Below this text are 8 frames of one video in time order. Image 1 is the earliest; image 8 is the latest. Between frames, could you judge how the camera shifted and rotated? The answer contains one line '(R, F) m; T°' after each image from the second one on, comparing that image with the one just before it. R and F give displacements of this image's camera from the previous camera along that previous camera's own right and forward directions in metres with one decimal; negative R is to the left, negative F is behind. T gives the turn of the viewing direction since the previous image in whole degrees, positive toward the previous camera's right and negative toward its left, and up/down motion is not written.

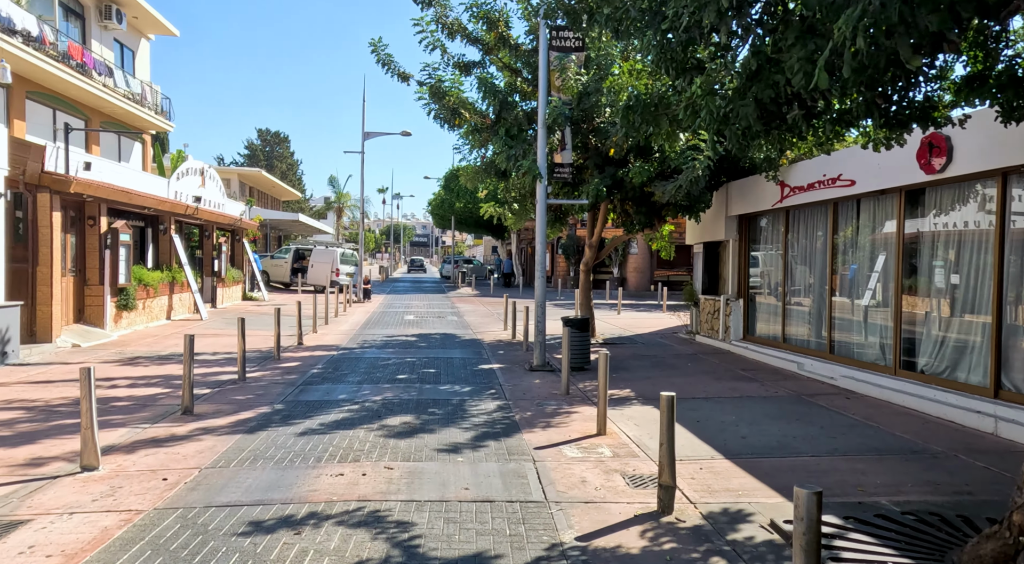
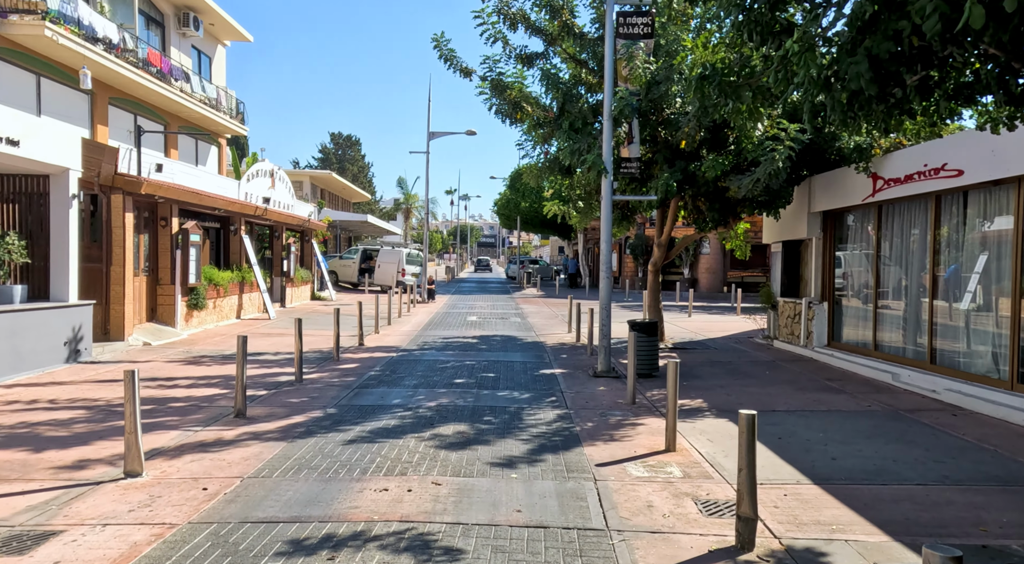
(+0.1, +0.5) m; -5°
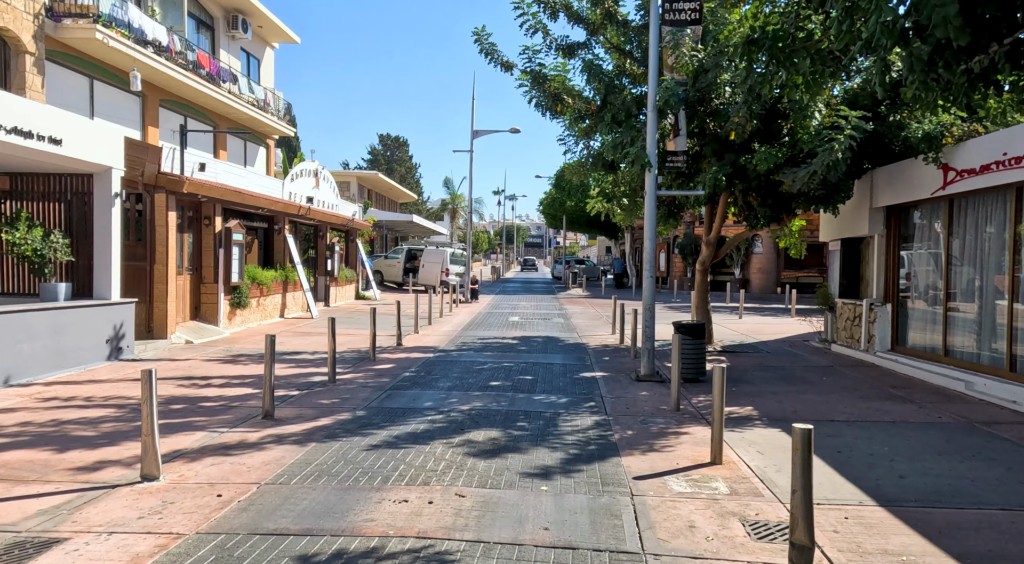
(+0.1, +0.4) m; -4°
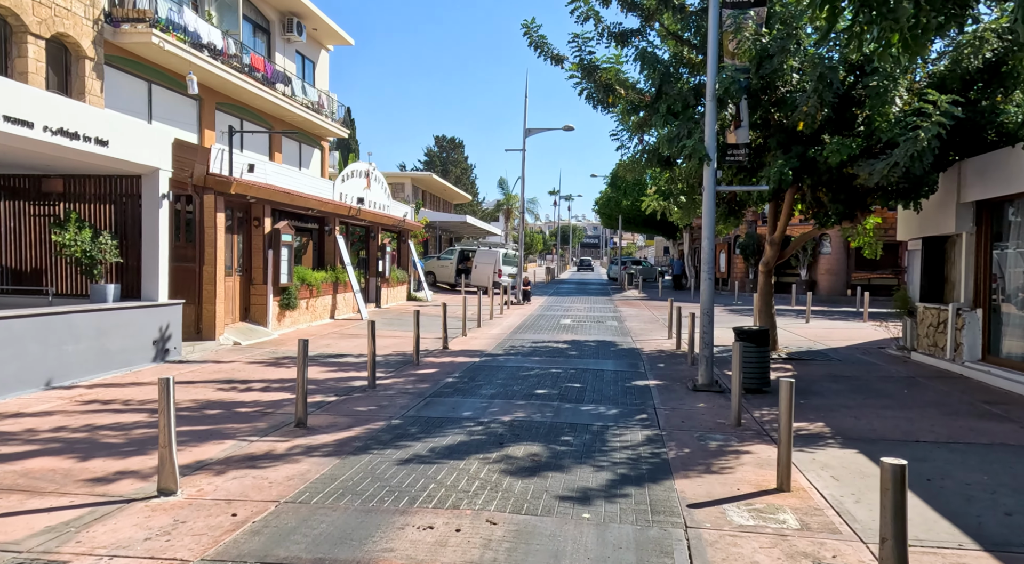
(+0.1, +0.6) m; -4°
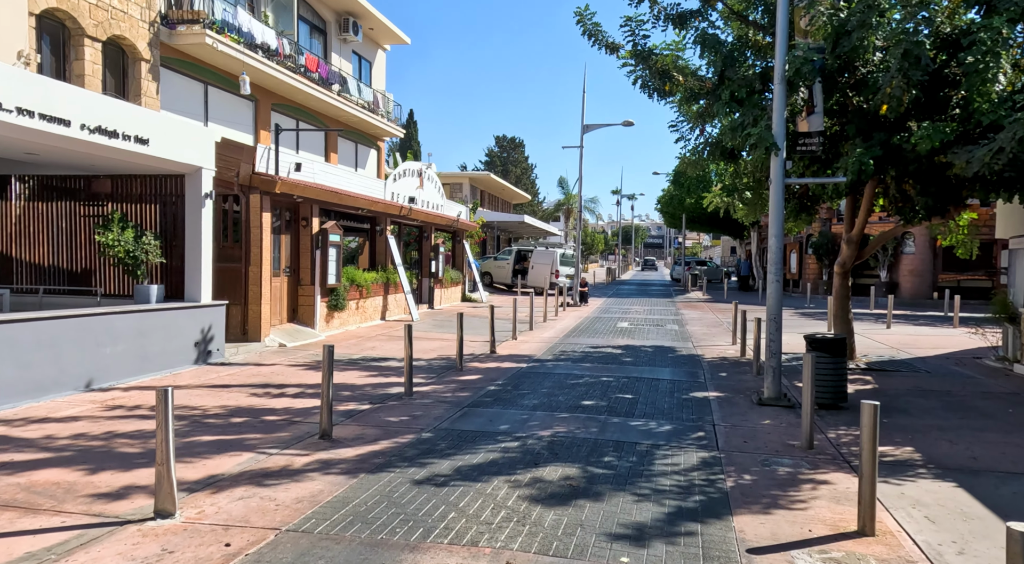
(+0.2, +0.7) m; -5°
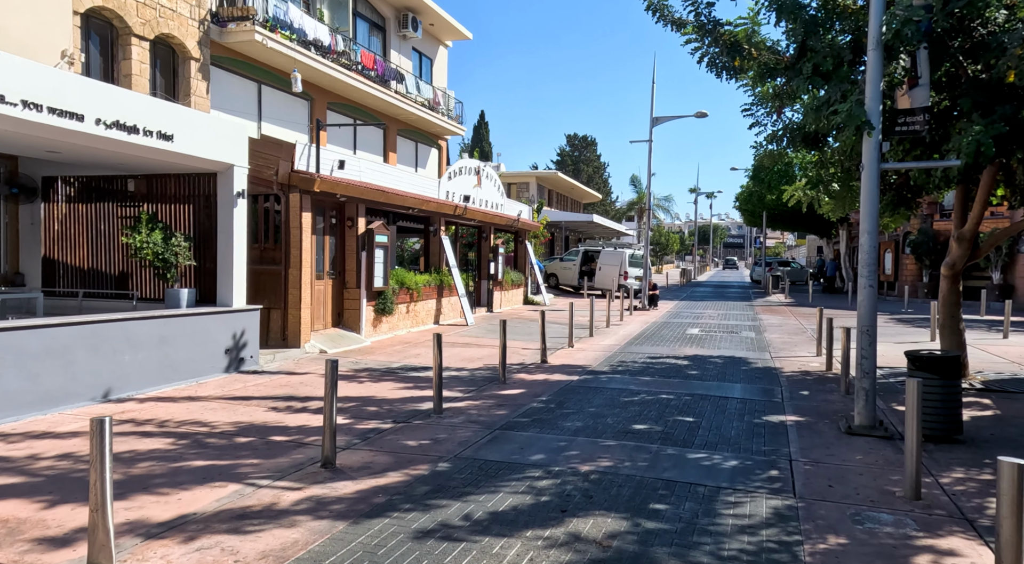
(+0.4, +1.1) m; -6°
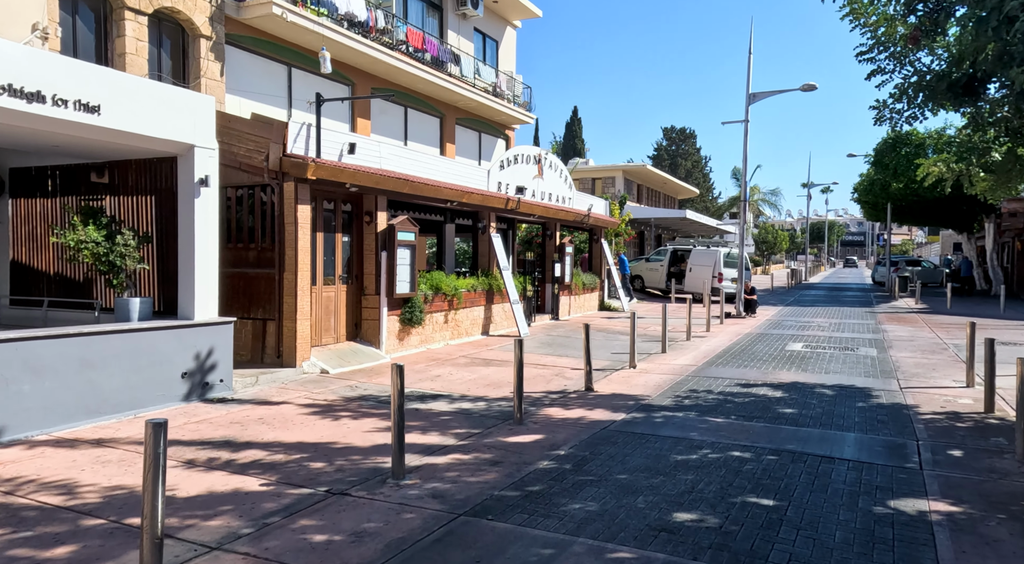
(+0.9, +2.7) m; -8°
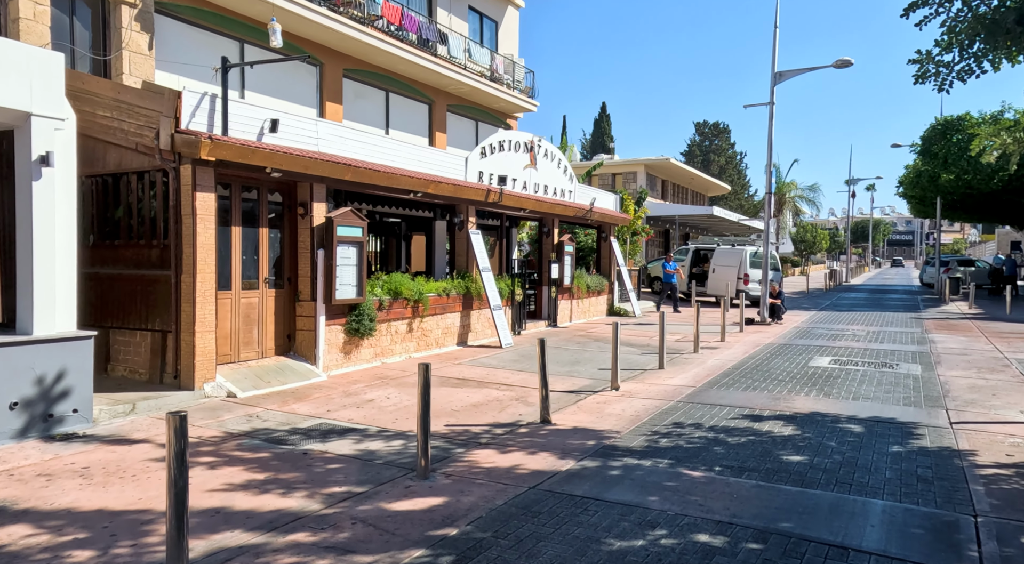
(+1.0, +2.0) m; -3°
